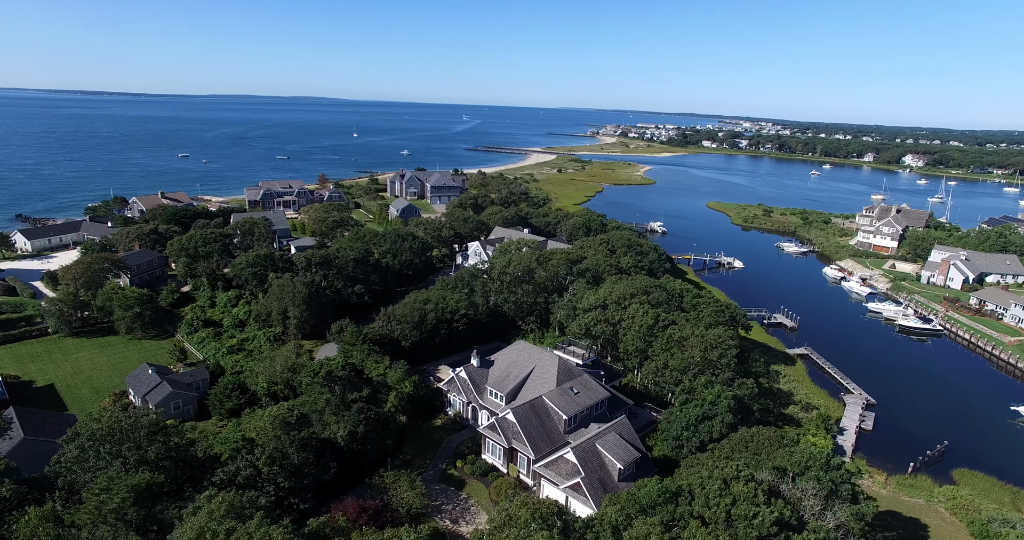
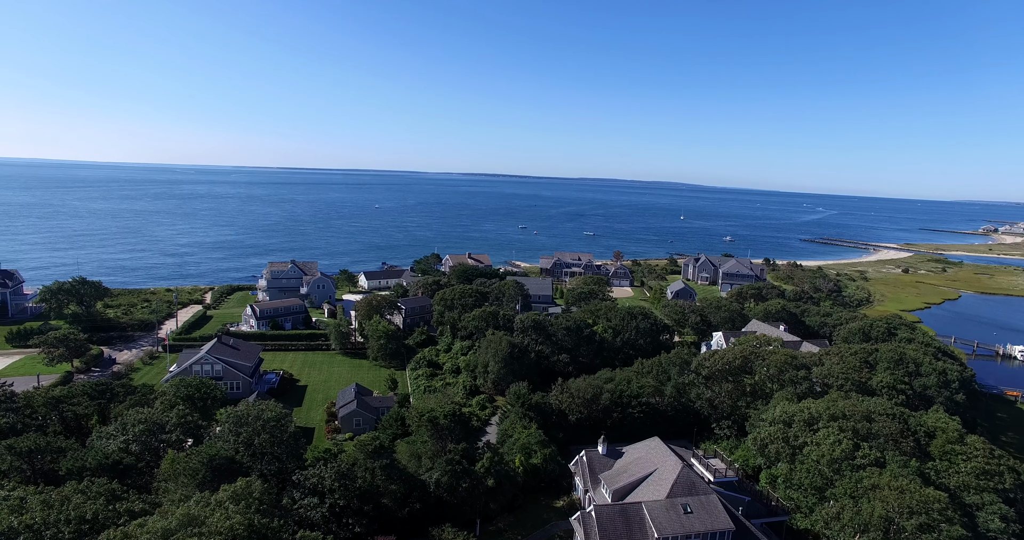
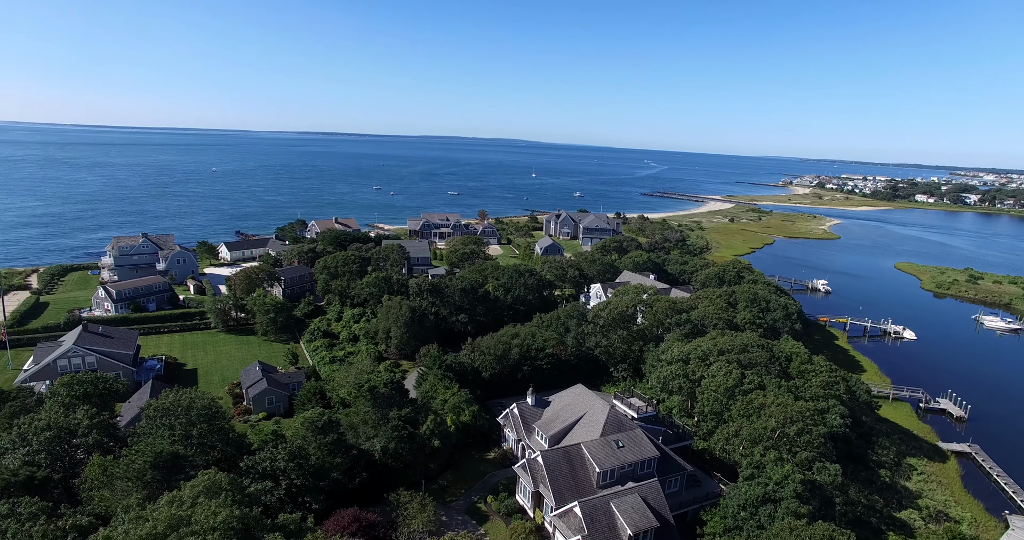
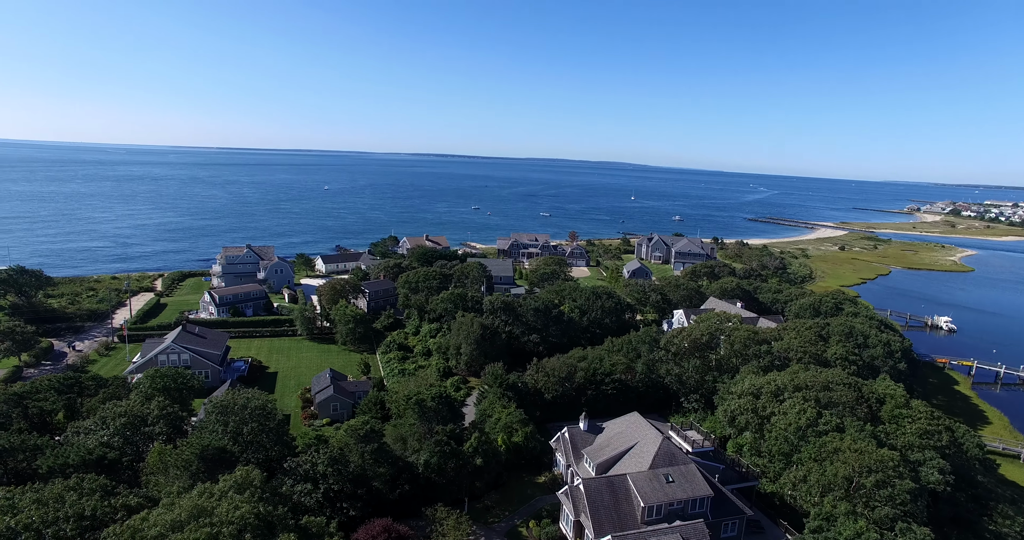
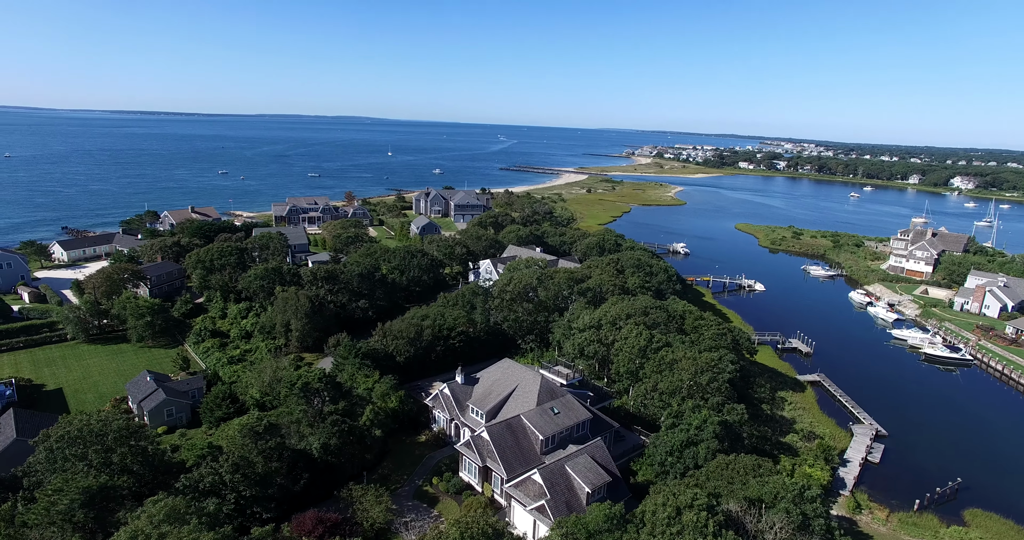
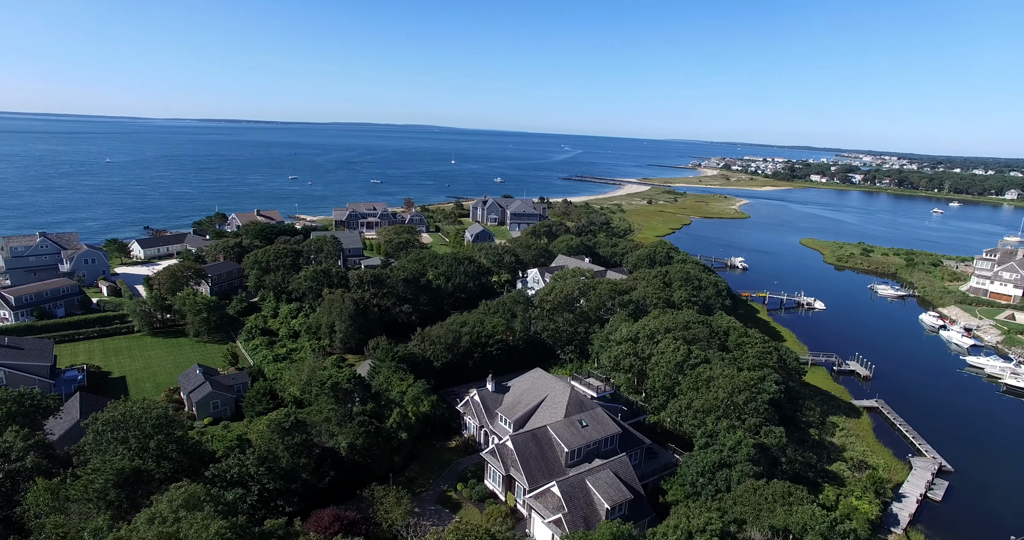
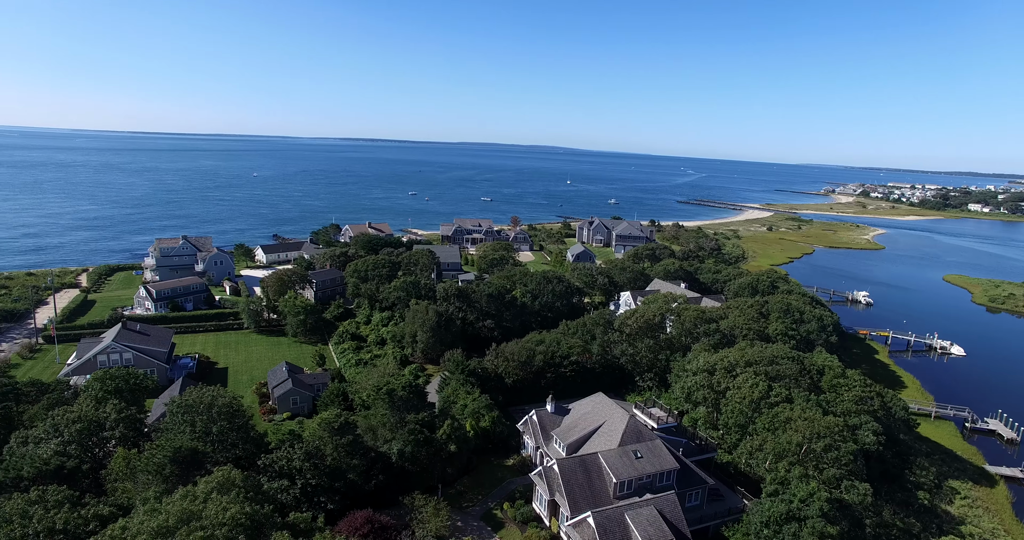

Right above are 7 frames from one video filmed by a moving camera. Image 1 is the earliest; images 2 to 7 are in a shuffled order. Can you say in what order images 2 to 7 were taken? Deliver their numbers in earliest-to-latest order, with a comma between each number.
5, 6, 3, 7, 4, 2
